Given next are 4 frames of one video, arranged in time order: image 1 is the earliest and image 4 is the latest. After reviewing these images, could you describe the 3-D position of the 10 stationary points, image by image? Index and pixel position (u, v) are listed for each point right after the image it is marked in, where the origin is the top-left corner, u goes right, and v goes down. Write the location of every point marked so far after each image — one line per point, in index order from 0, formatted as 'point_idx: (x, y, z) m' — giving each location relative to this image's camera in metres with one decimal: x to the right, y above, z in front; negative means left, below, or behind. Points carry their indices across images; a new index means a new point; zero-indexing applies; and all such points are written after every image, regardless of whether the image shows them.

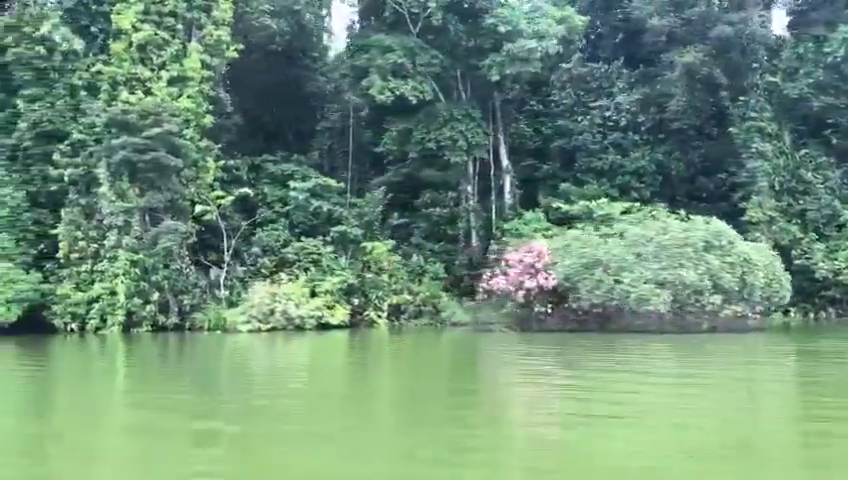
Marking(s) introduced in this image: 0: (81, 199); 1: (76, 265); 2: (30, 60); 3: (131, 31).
0: (-6.7, +0.8, +15.4) m
1: (-6.8, -0.5, +15.3) m
2: (-7.5, +3.4, +15.0) m
3: (-5.9, +4.2, +15.7) m
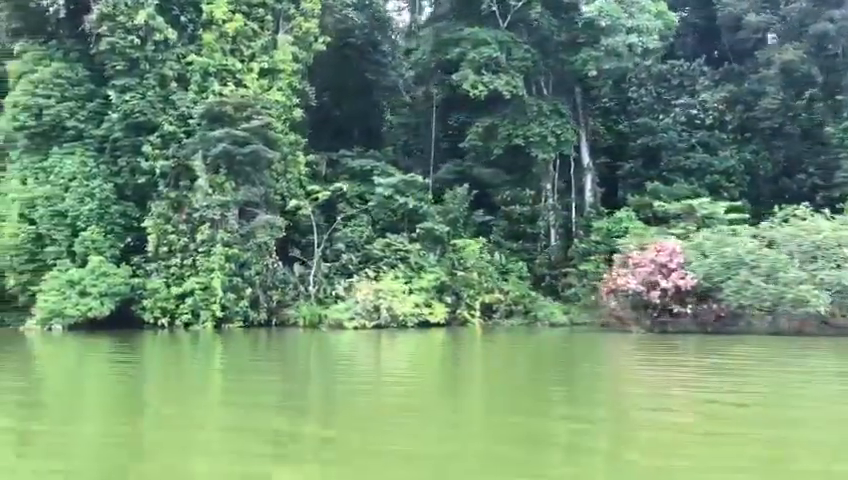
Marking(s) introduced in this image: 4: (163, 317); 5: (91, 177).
0: (-4.9, +1.0, +15.1) m
1: (-4.9, -0.4, +15.0) m
2: (-5.6, +3.6, +14.8) m
3: (-4.0, +4.3, +15.4) m
4: (-4.9, -1.5, +14.8) m
5: (-6.4, +1.2, +15.1) m
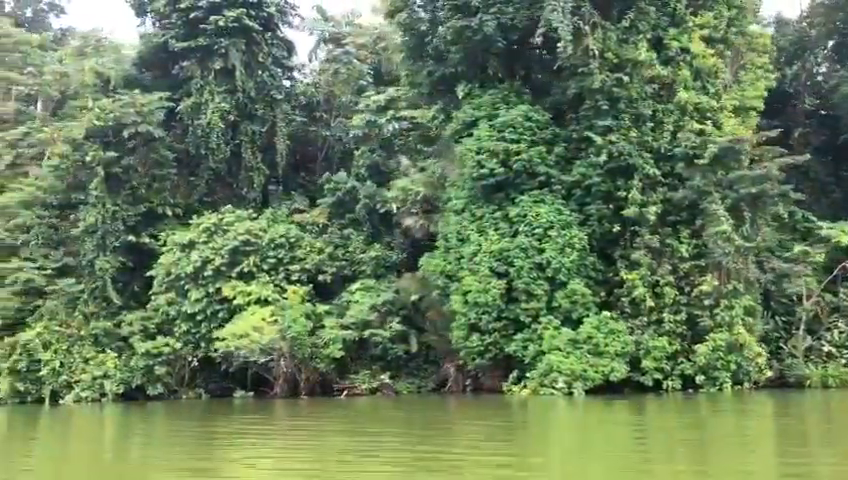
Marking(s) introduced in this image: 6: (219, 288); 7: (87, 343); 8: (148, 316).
0: (+4.0, 0.0, +13.8) m
1: (+4.0, -1.3, +13.6) m
2: (+3.2, +2.6, +13.7) m
3: (+4.9, +3.3, +14.4) m
4: (+4.1, -2.4, +13.3) m
5: (+2.5, +0.3, +13.8) m
6: (-4.5, -1.0, +17.1) m
7: (-7.4, -2.3, +17.3) m
8: (-6.0, -1.6, +17.1) m
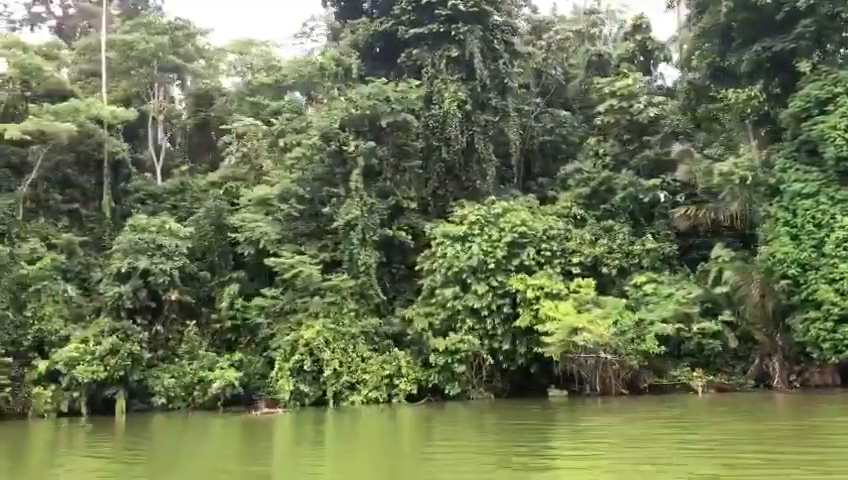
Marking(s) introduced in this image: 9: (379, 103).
0: (+10.1, +0.3, +13.0) m
1: (+10.1, -1.0, +12.8) m
2: (+9.3, +2.9, +12.9) m
3: (+11.0, +3.7, +13.6) m
4: (+10.2, -2.1, +12.5) m
5: (+8.6, +0.5, +13.0) m
6: (+1.6, -0.9, +16.3) m
7: (-1.3, -2.1, +16.4) m
8: (+0.1, -1.5, +16.3) m
9: (-1.0, +3.1, +17.7) m
